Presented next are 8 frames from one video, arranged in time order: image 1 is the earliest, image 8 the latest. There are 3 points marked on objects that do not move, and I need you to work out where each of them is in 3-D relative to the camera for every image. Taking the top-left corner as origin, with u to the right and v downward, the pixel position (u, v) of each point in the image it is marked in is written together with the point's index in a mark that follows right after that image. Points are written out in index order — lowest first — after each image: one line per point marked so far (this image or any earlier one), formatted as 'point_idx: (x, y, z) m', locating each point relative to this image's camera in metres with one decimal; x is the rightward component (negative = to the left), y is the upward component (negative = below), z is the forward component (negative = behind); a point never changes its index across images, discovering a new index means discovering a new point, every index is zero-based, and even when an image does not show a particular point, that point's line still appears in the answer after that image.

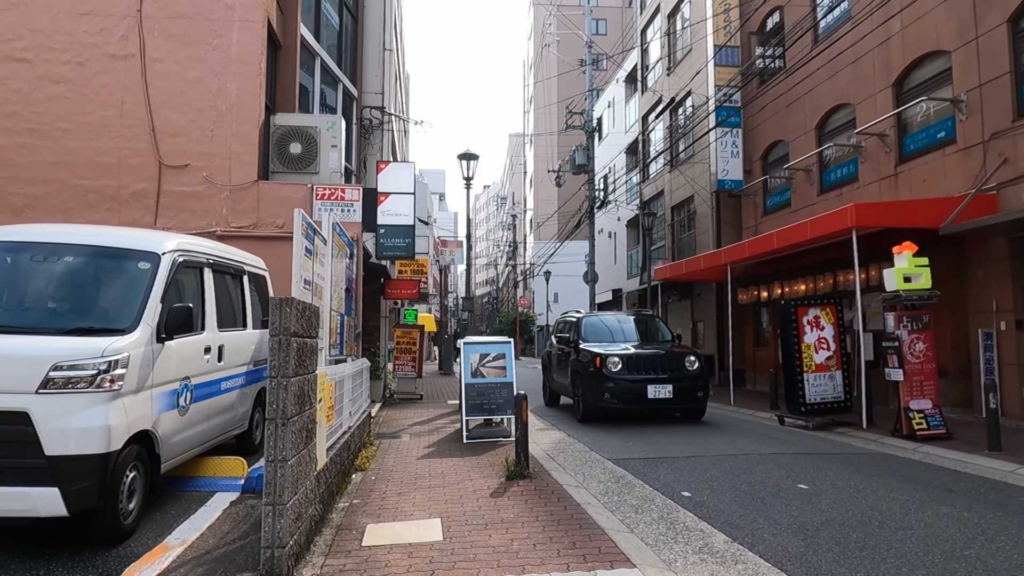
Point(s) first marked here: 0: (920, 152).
0: (+7.6, +2.5, +12.3) m
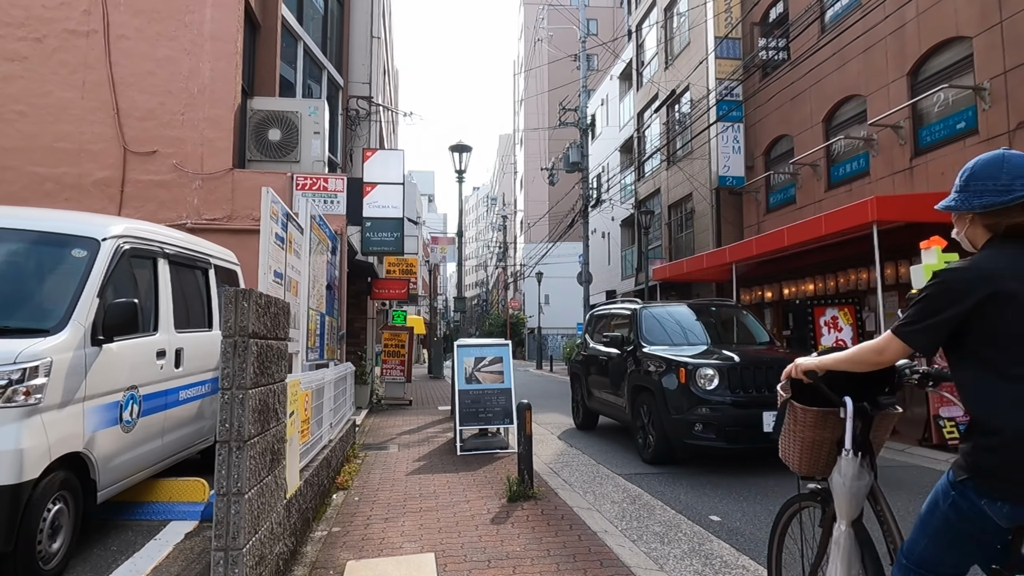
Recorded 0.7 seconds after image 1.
0: (+7.5, +2.5, +11.7) m
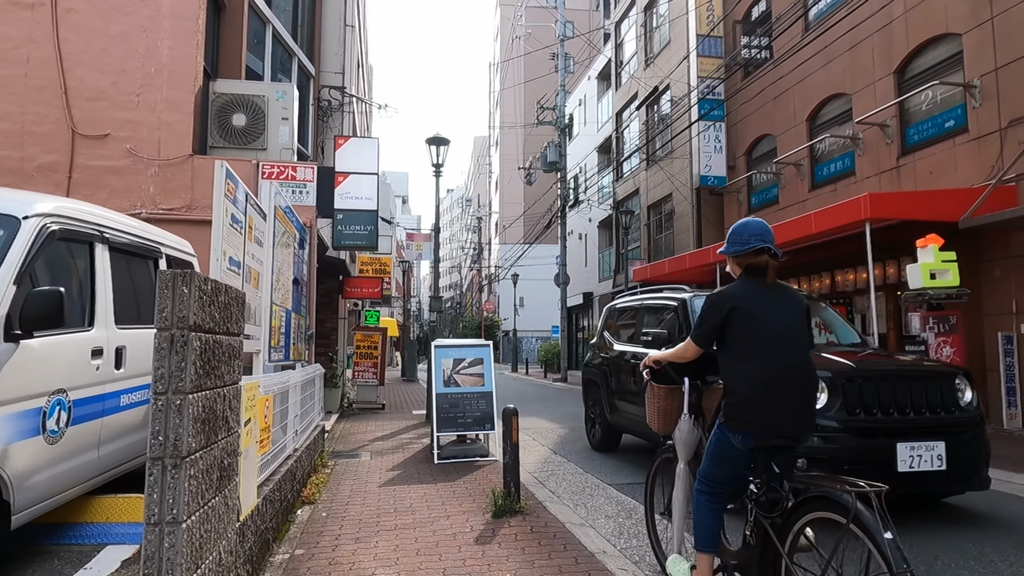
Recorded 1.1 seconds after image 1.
0: (+7.2, +2.5, +11.5) m
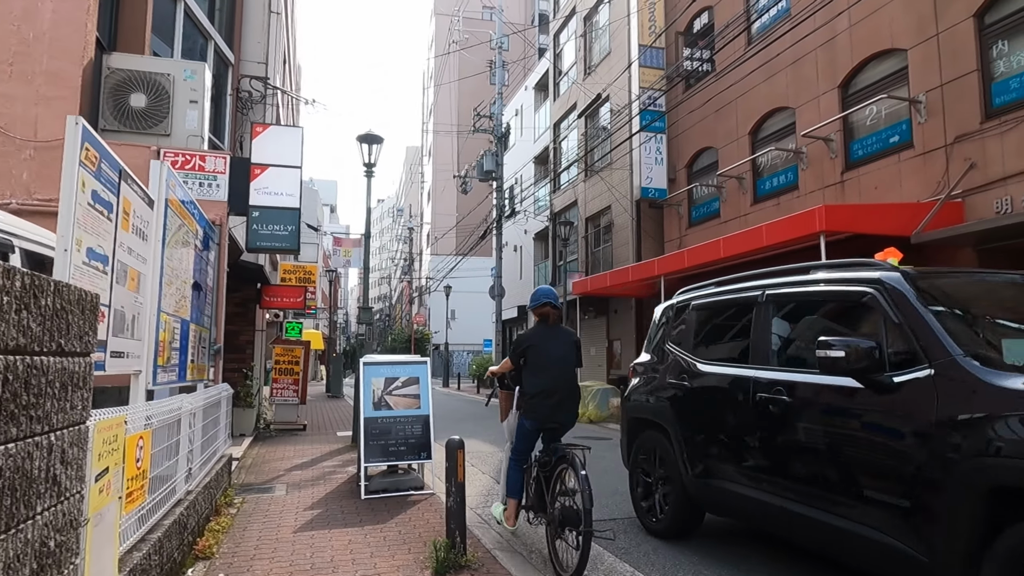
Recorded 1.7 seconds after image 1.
0: (+6.2, +2.2, +11.4) m
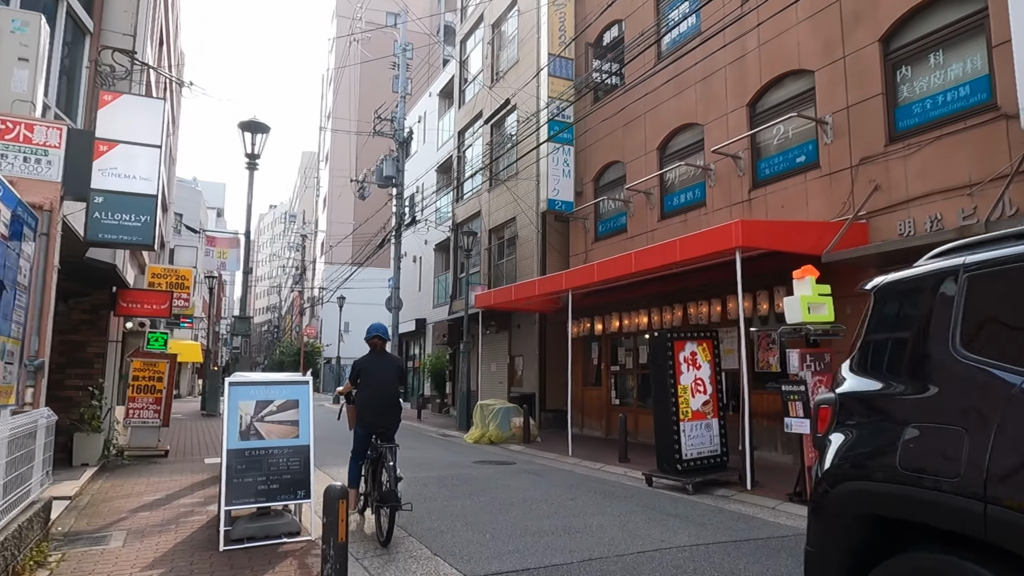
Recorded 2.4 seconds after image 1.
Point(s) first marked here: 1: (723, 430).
0: (+4.6, +1.9, +11.4) m
1: (+2.8, -1.9, +8.9) m
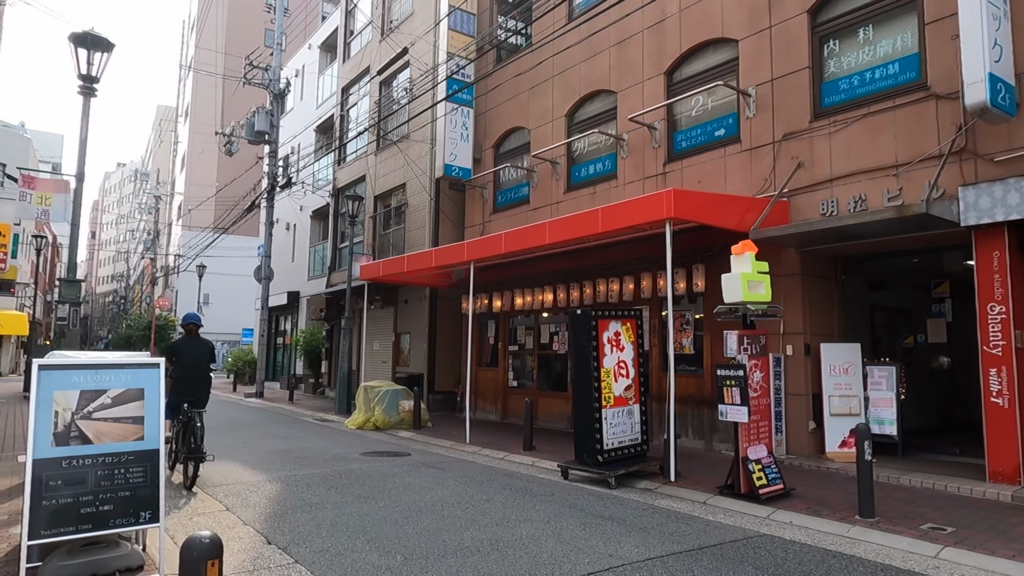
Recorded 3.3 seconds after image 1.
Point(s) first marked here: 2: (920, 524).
0: (+3.0, +2.3, +10.9) m
1: (+1.6, -1.6, +8.2) m
2: (+3.7, -2.1, +6.0) m
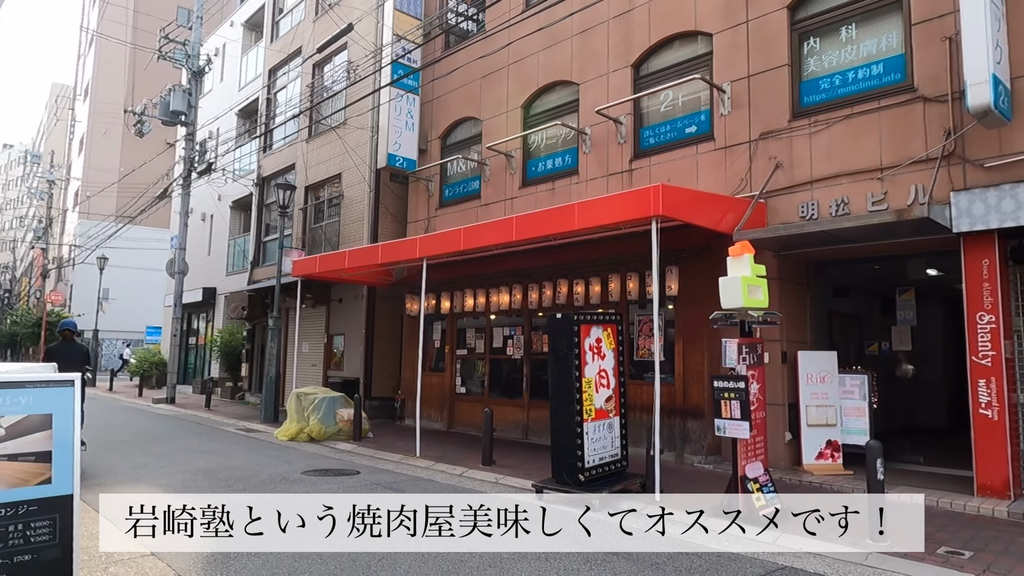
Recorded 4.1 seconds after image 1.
0: (+2.4, +2.2, +10.4) m
1: (+1.3, -1.6, +7.6) m
2: (+3.6, -2.2, +5.6) m
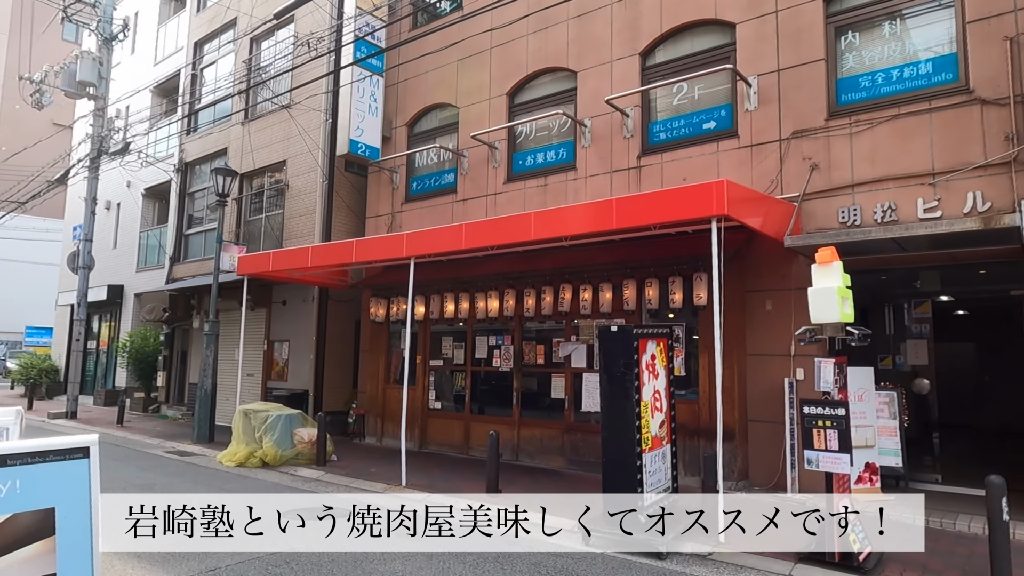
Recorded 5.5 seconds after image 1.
0: (+2.4, +2.1, +9.6) m
1: (+1.6, -1.7, +6.6) m
2: (+4.2, -2.3, +5.0) m
